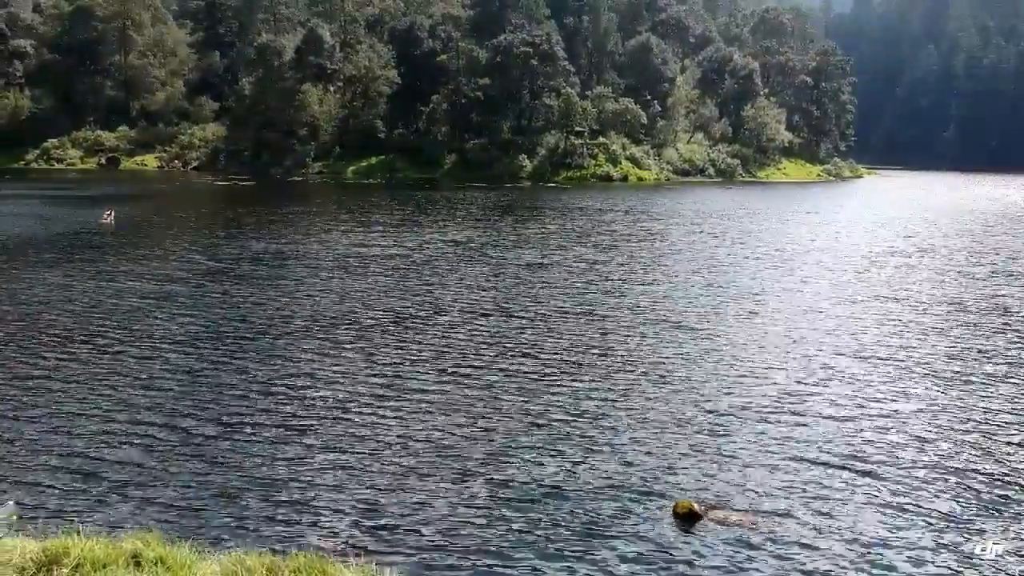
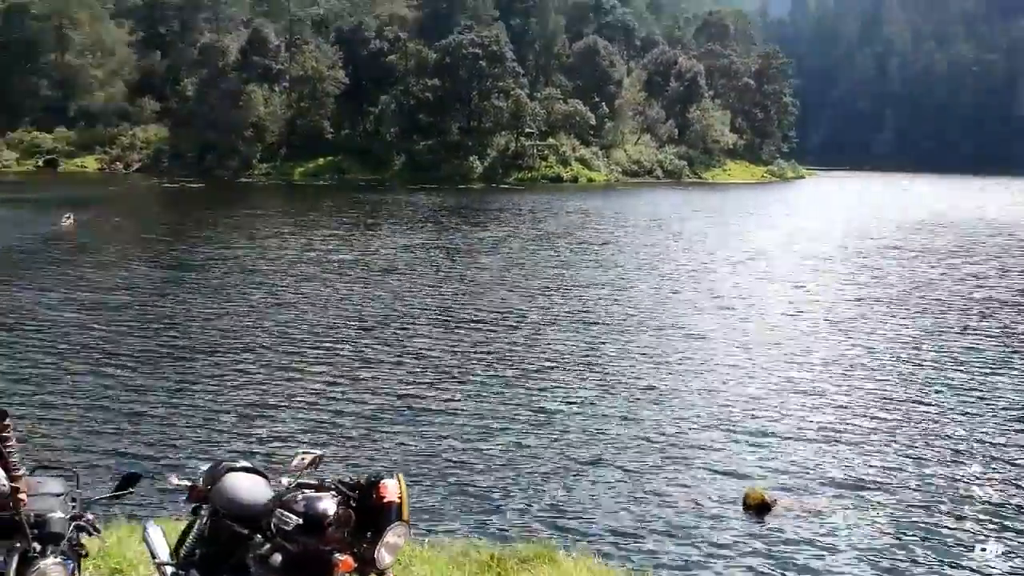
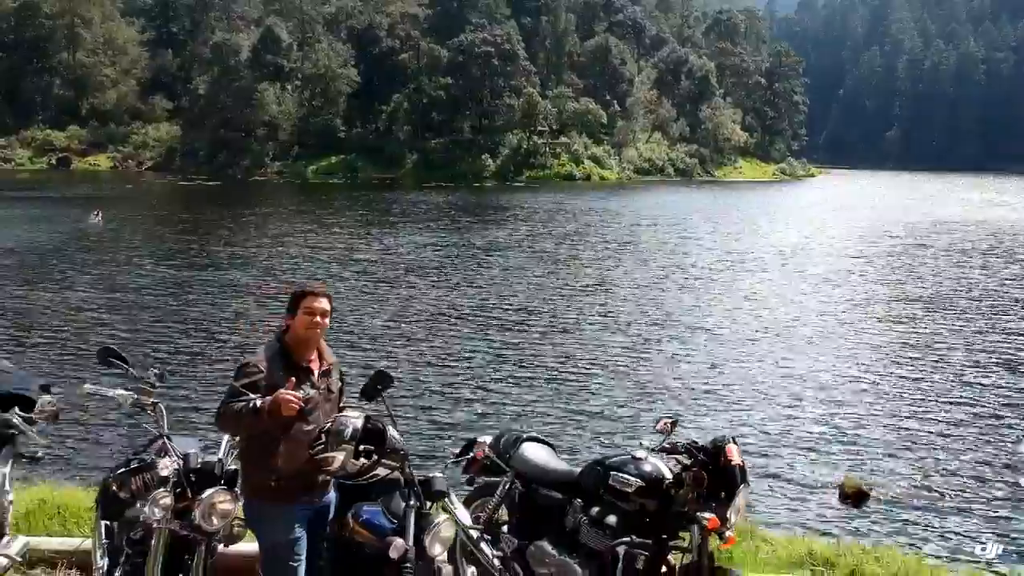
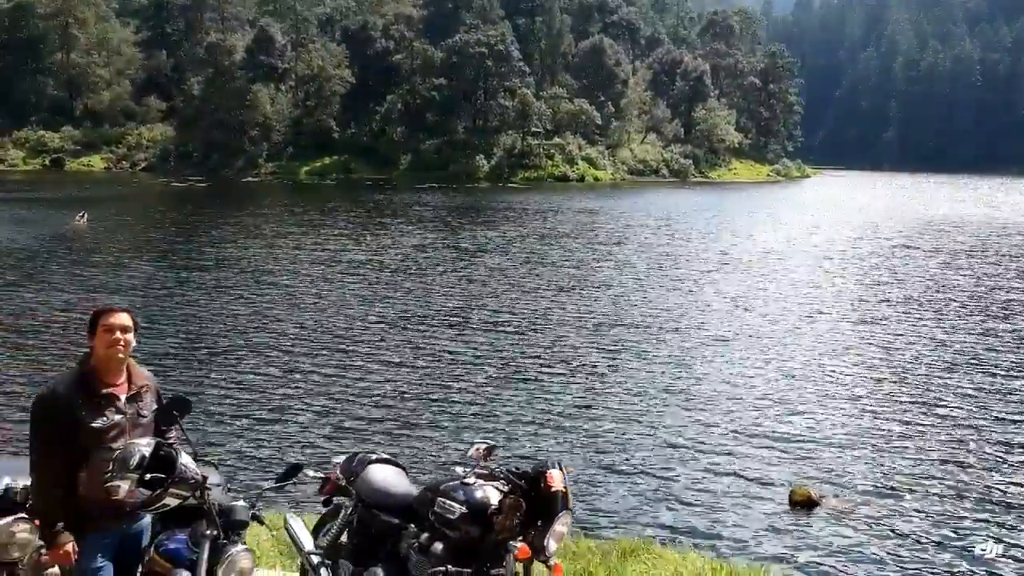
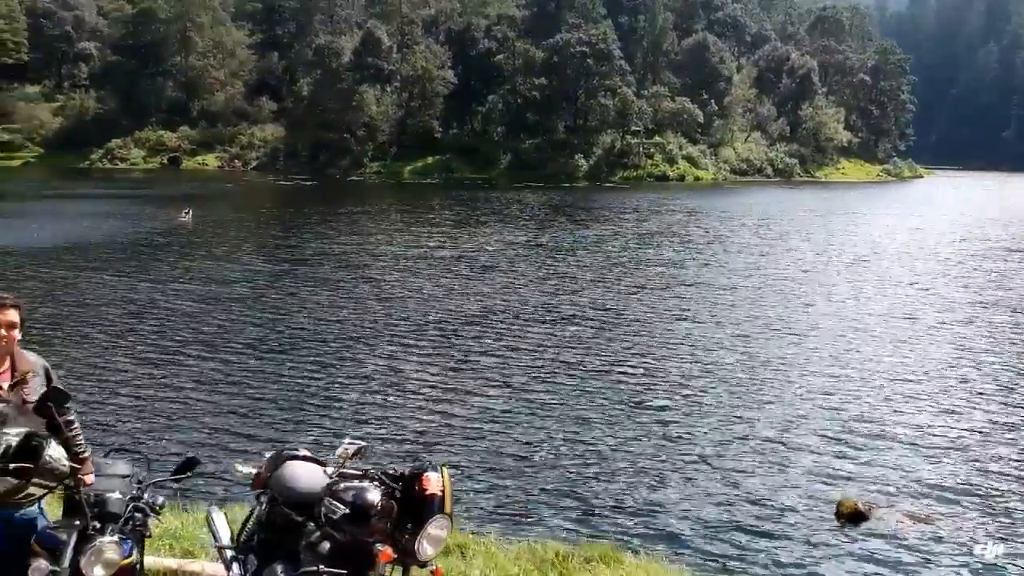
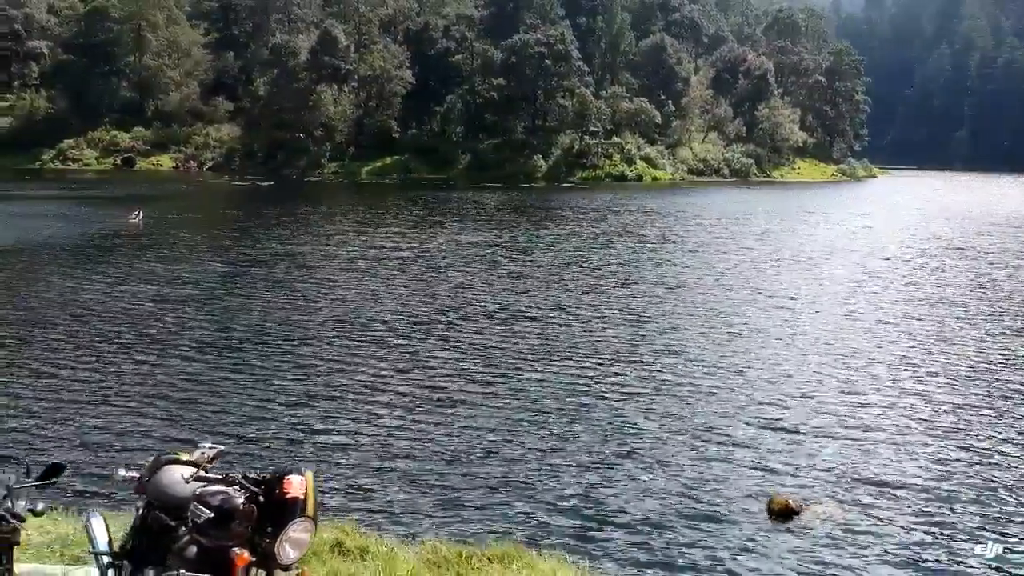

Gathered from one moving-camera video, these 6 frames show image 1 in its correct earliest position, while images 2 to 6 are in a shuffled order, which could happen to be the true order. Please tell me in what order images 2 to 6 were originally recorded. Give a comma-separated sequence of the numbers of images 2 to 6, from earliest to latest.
6, 5, 2, 4, 3
